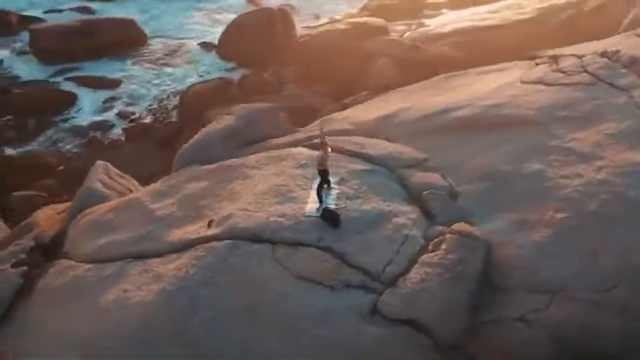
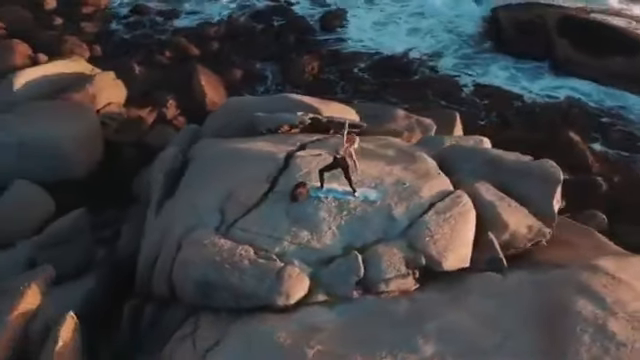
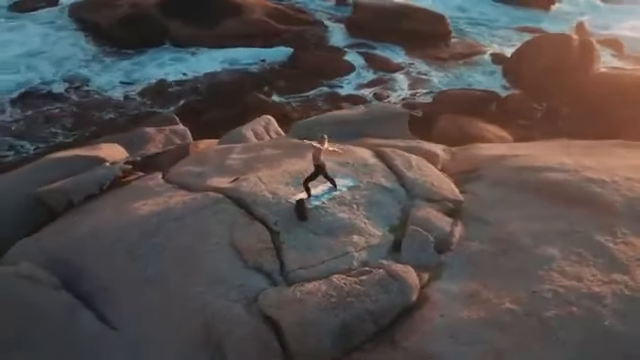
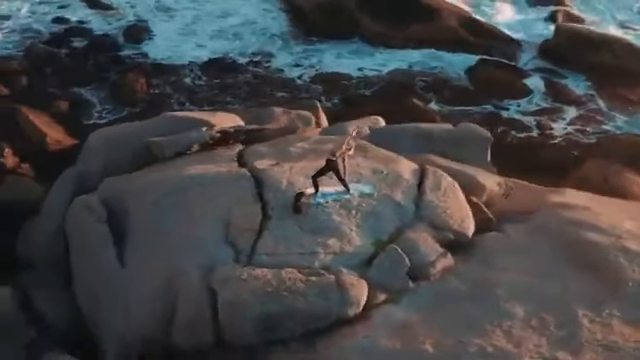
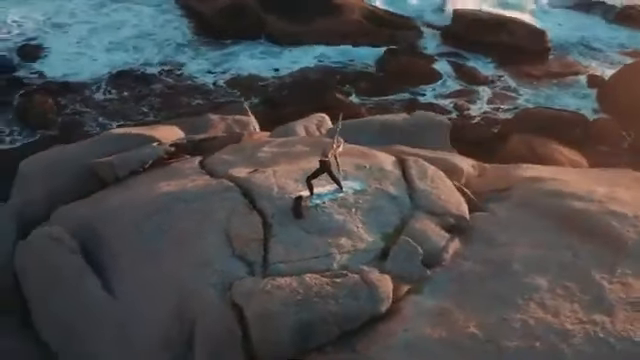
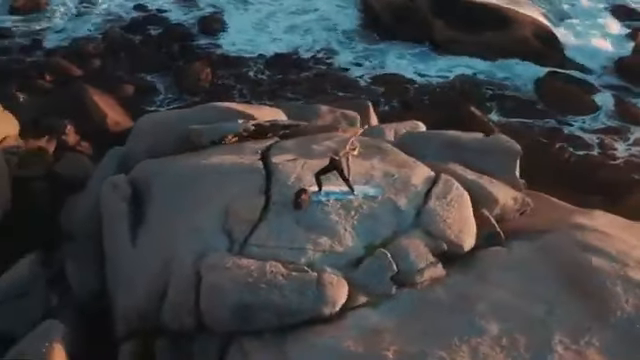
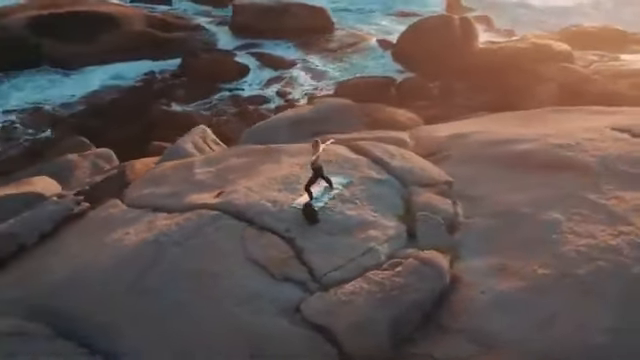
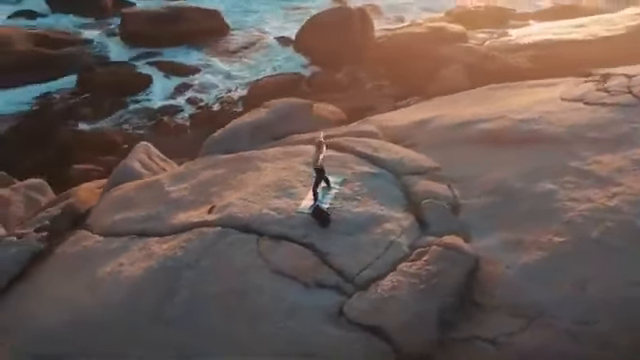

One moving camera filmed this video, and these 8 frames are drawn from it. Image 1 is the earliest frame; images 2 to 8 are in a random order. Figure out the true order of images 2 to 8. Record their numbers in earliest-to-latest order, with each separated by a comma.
8, 7, 3, 5, 4, 6, 2
